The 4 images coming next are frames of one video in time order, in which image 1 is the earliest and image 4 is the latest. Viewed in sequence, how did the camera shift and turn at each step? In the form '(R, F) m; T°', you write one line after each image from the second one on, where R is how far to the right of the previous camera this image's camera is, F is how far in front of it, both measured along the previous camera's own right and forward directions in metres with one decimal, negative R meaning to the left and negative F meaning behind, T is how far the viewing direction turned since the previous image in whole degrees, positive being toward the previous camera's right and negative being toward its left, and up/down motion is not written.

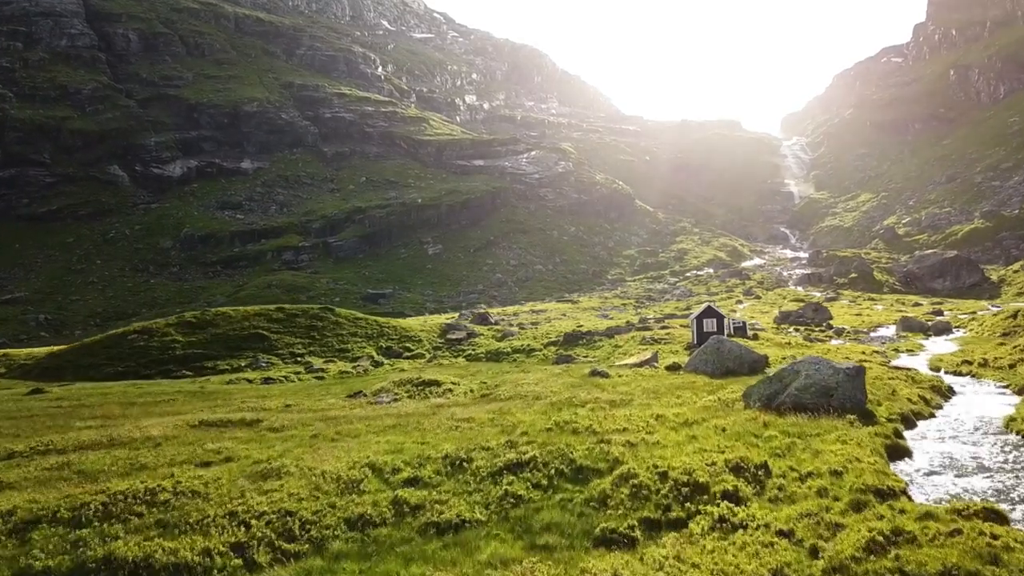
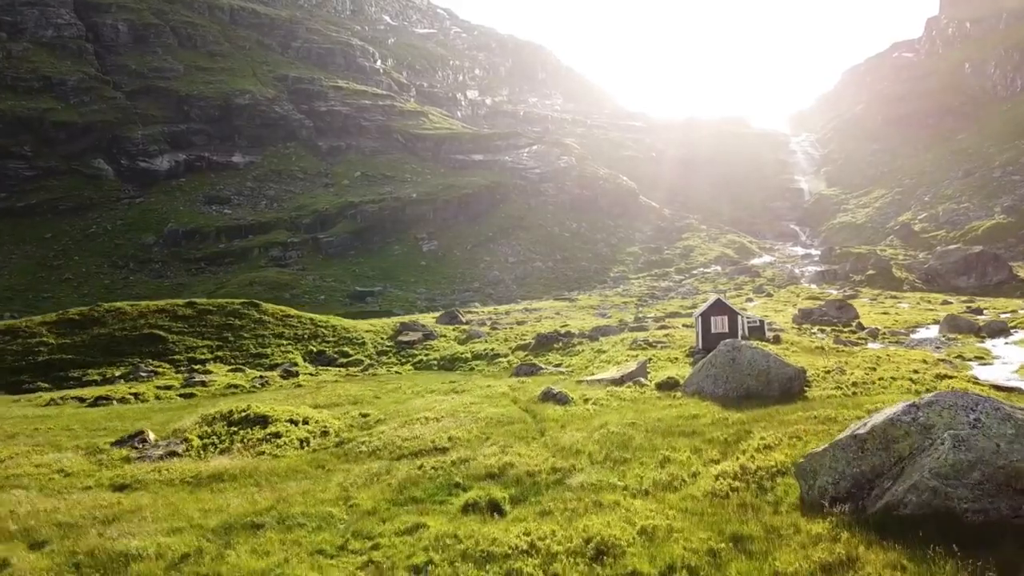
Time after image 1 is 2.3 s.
(+3.4, +13.2) m; -1°
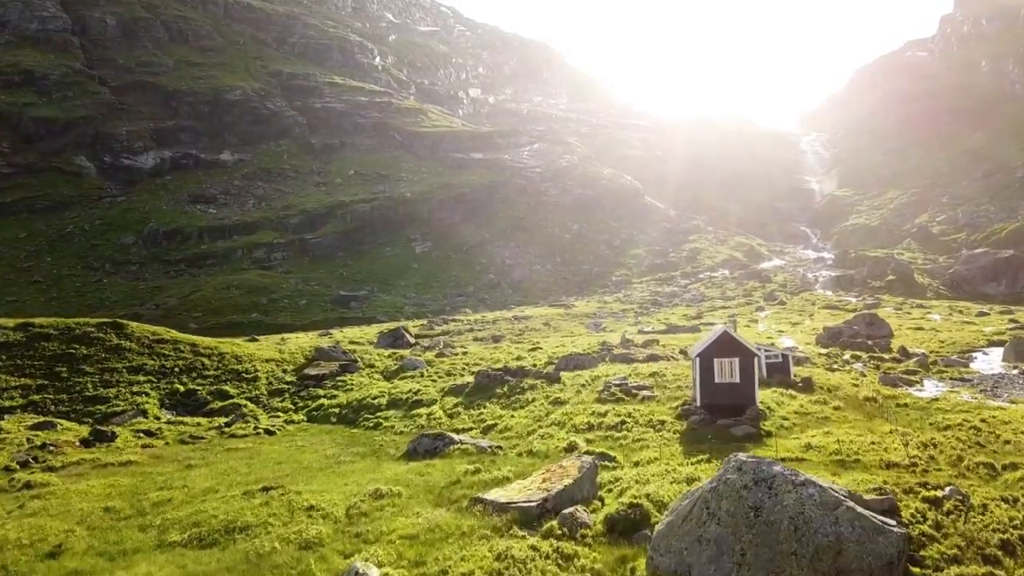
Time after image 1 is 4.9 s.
(+4.1, +14.4) m; -1°
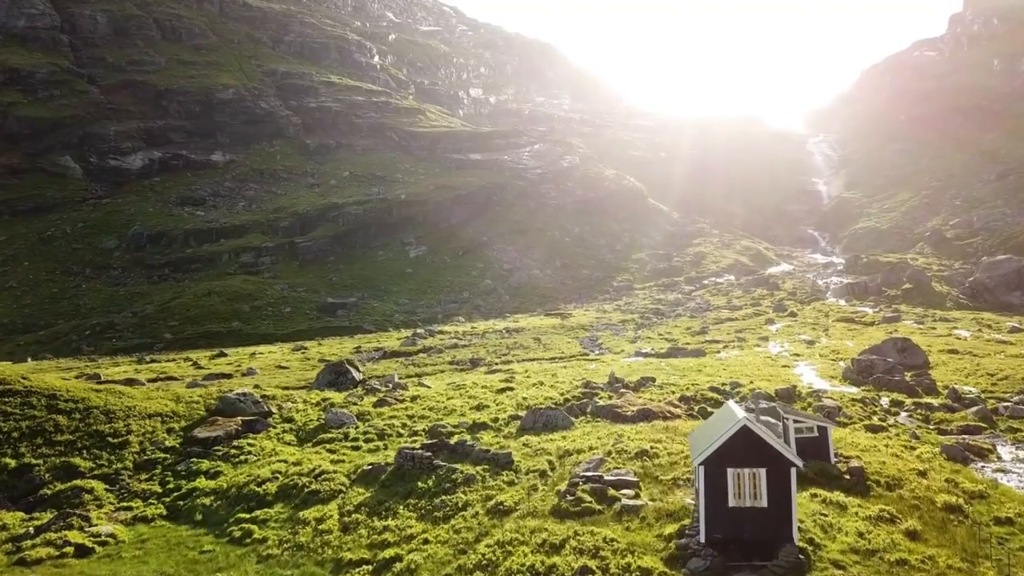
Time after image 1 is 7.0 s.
(+2.7, +10.6) m; 0°
